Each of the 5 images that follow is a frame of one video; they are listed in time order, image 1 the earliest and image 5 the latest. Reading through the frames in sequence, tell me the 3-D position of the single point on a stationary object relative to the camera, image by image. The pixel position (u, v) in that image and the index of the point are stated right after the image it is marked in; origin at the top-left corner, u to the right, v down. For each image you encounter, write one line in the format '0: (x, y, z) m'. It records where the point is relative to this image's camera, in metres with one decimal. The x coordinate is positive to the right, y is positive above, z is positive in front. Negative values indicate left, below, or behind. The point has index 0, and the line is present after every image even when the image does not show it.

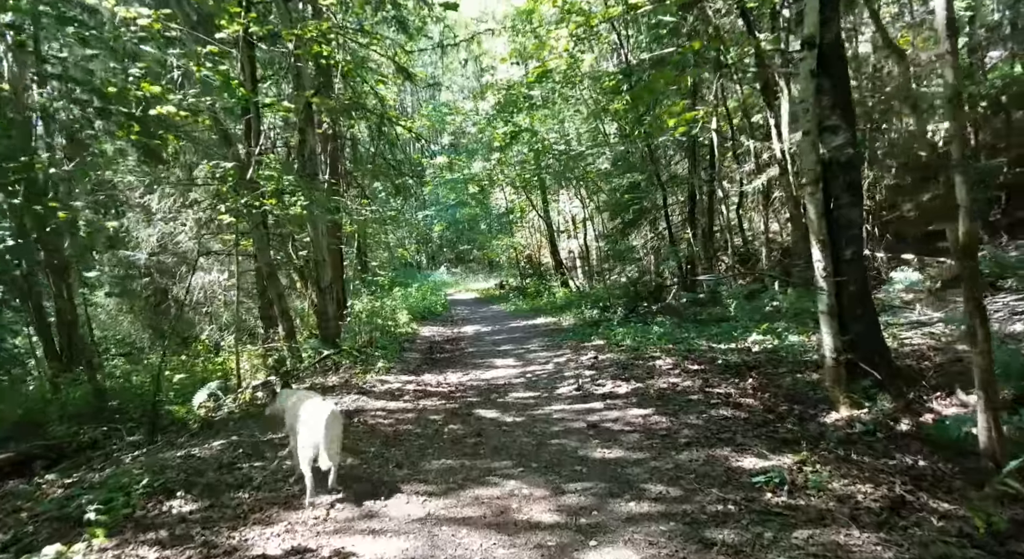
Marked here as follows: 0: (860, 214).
0: (+3.1, +0.6, +6.4) m
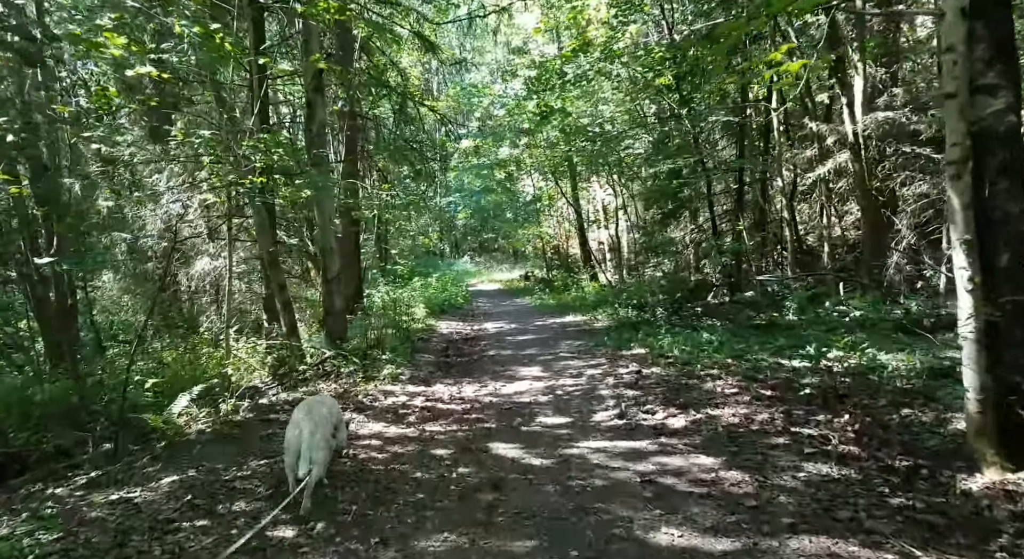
0: (+3.4, +0.5, +4.7) m
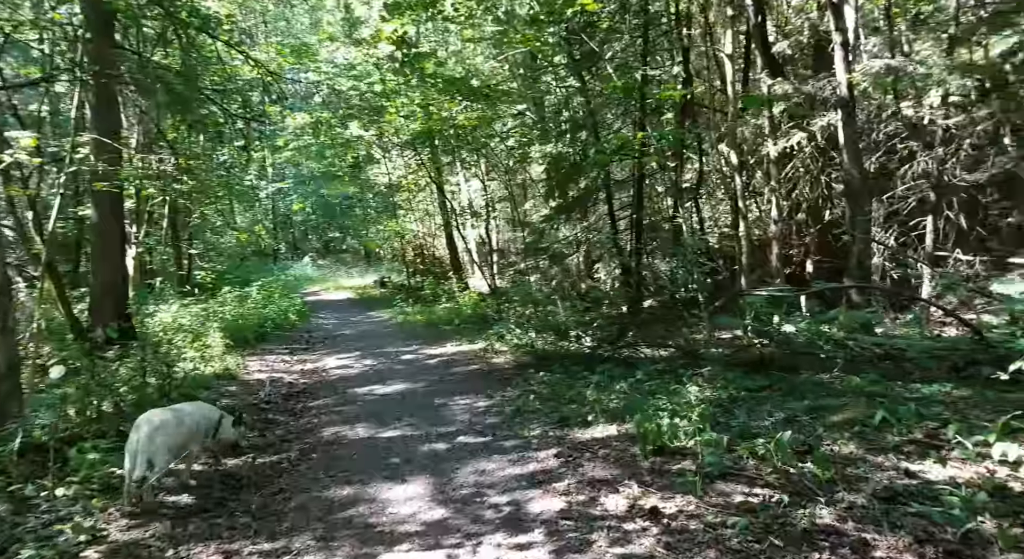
0: (+3.3, +0.3, +0.5) m
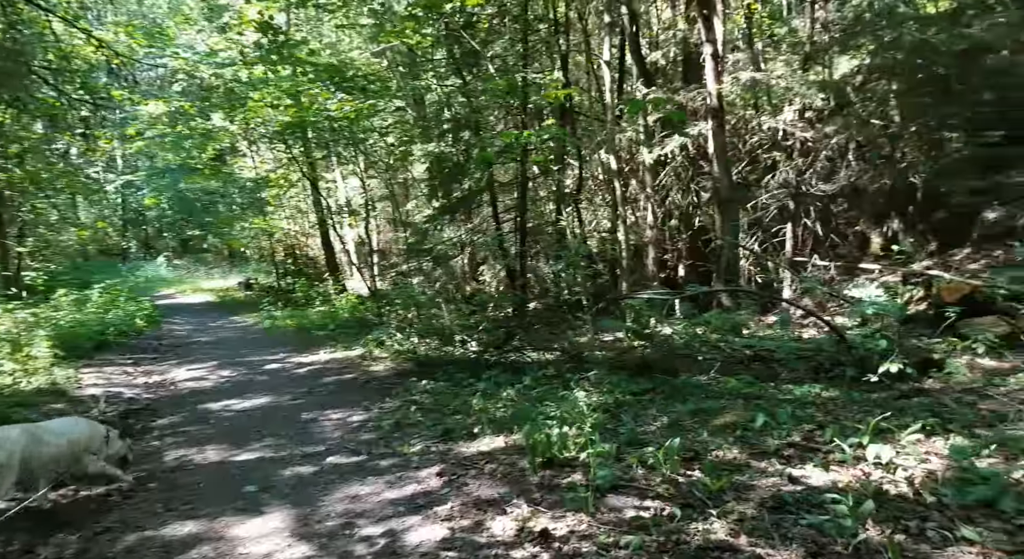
0: (+3.3, +0.3, +0.6) m
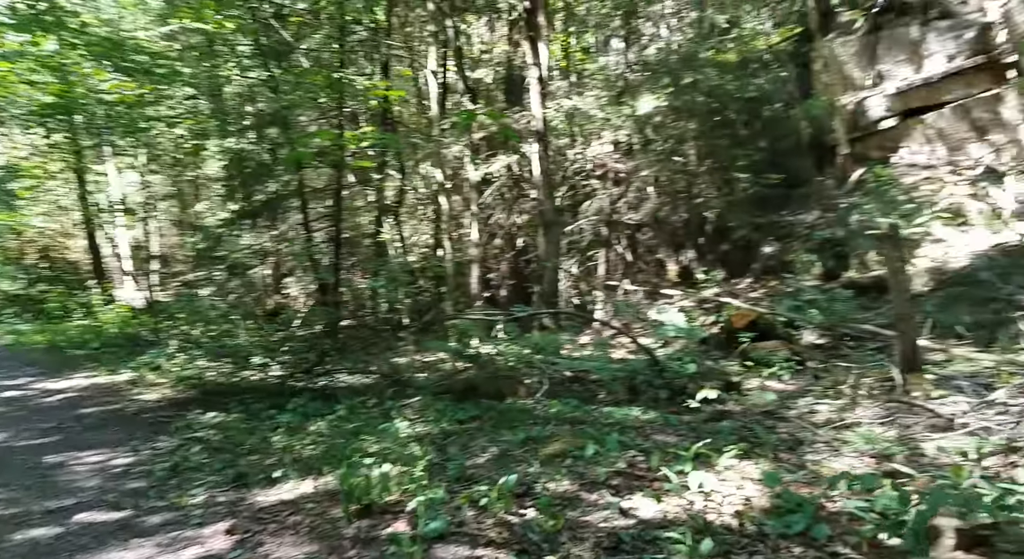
0: (+3.2, +0.2, +1.0) m
